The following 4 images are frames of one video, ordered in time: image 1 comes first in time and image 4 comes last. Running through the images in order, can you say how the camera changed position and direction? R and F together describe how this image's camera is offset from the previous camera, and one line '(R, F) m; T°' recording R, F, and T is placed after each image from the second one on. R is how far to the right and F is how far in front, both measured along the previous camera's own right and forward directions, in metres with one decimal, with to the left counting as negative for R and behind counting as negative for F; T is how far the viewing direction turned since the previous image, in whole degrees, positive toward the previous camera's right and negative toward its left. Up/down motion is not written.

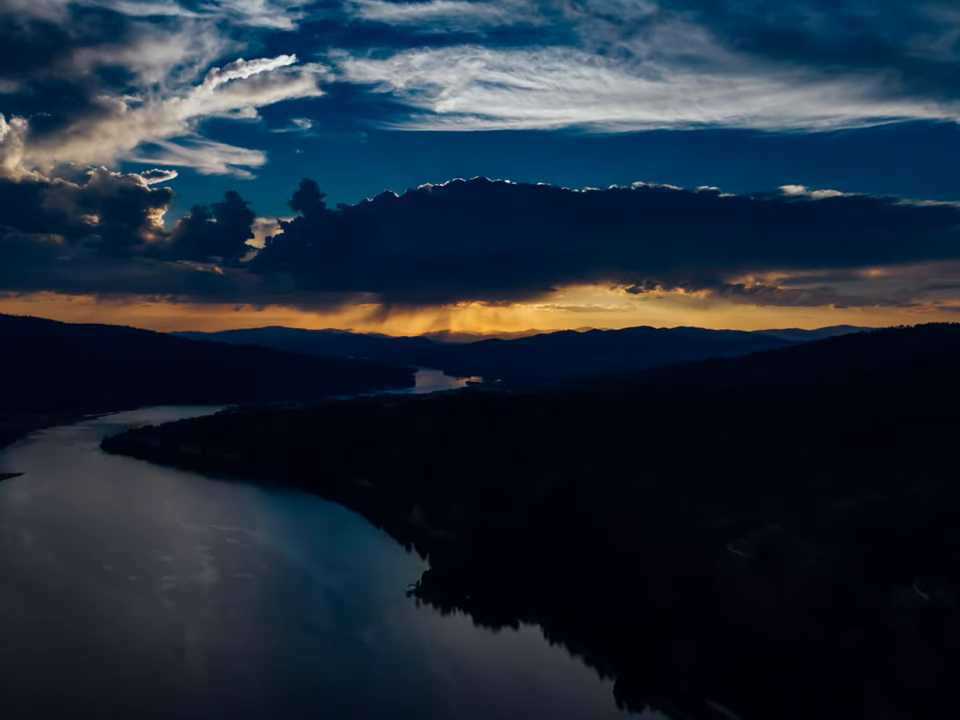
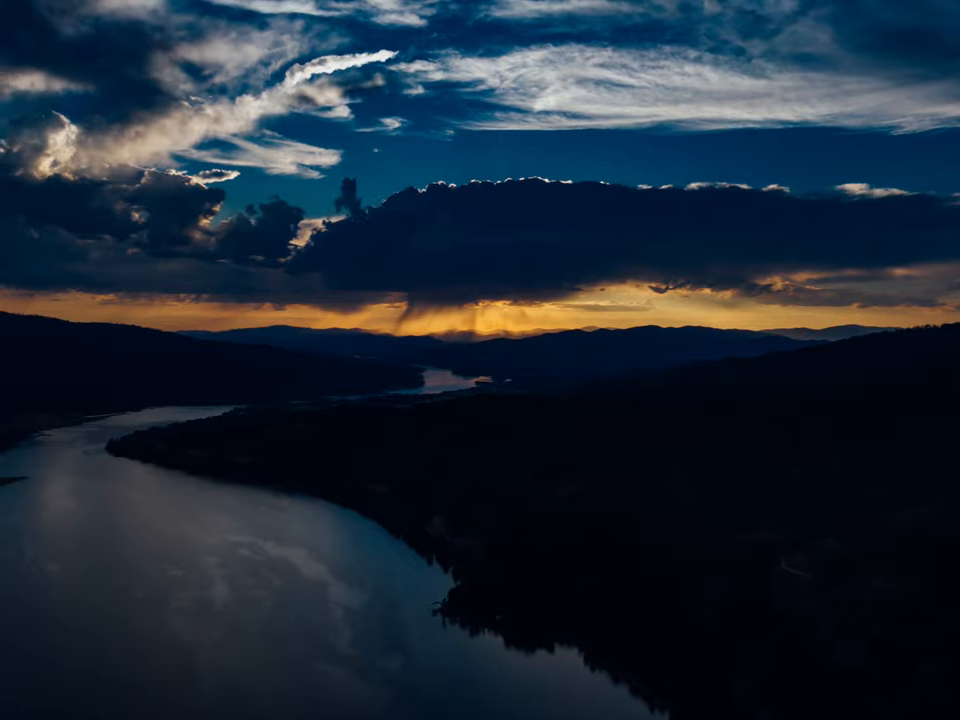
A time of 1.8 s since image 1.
(+3.0, +1.8) m; -3°
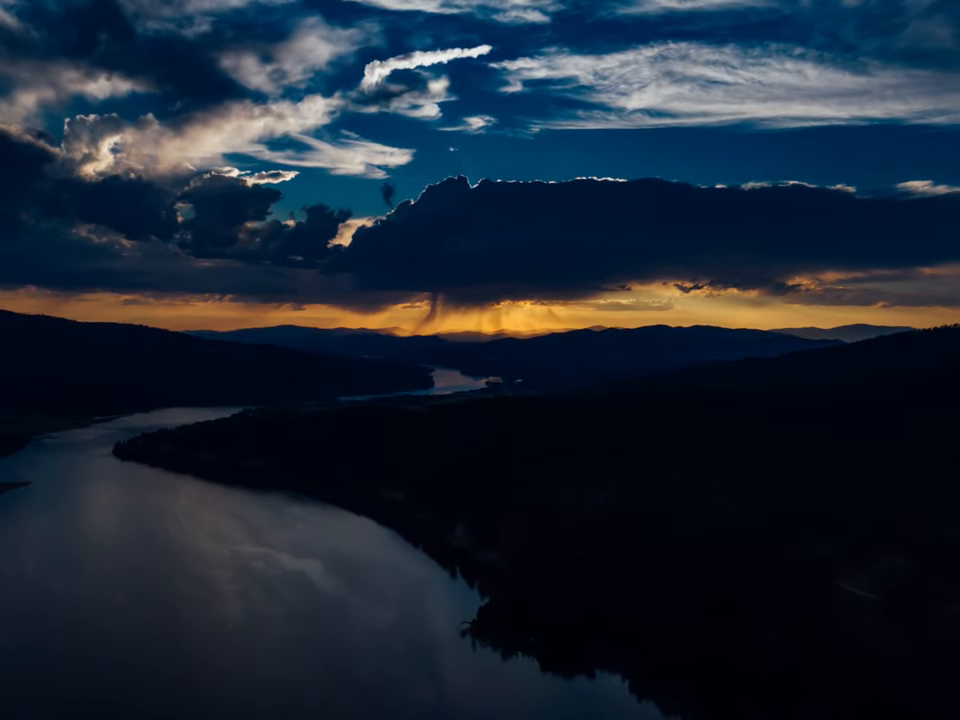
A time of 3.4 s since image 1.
(+2.6, +3.1) m; -3°
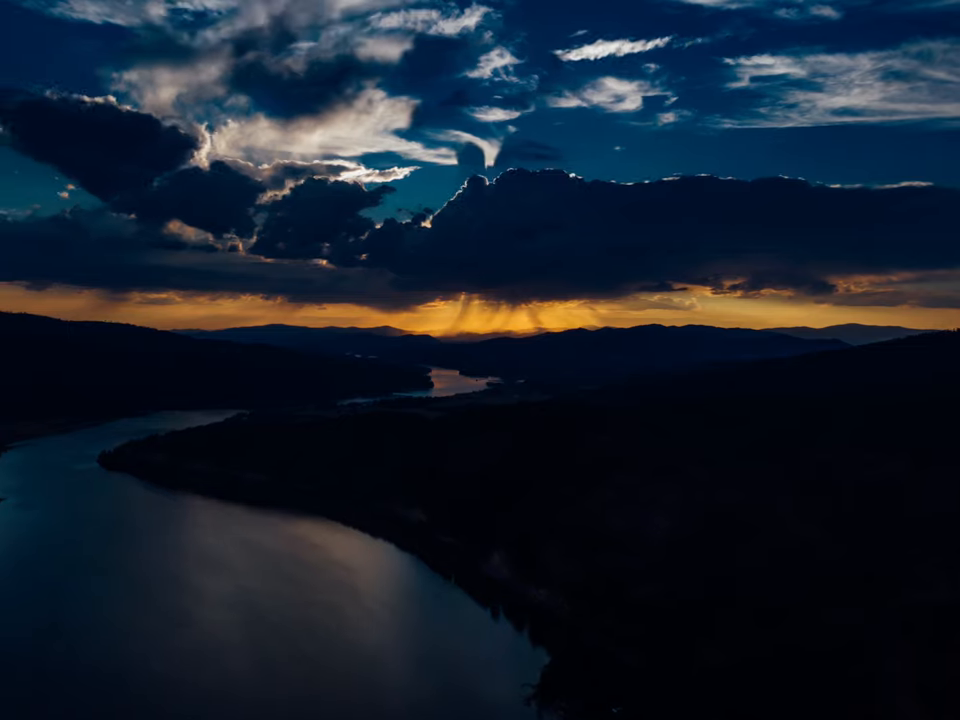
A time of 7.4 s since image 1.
(-2.0, +4.1) m; -2°
